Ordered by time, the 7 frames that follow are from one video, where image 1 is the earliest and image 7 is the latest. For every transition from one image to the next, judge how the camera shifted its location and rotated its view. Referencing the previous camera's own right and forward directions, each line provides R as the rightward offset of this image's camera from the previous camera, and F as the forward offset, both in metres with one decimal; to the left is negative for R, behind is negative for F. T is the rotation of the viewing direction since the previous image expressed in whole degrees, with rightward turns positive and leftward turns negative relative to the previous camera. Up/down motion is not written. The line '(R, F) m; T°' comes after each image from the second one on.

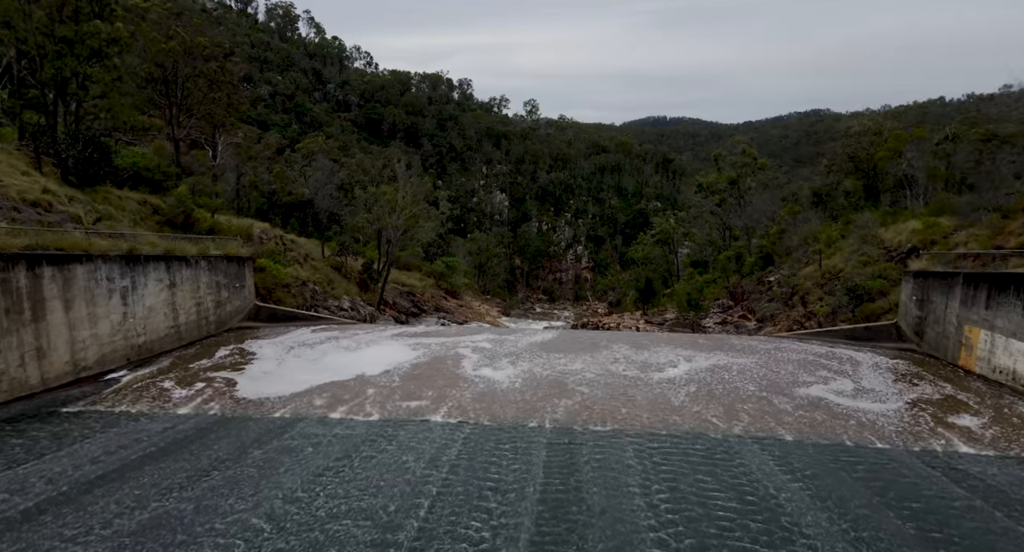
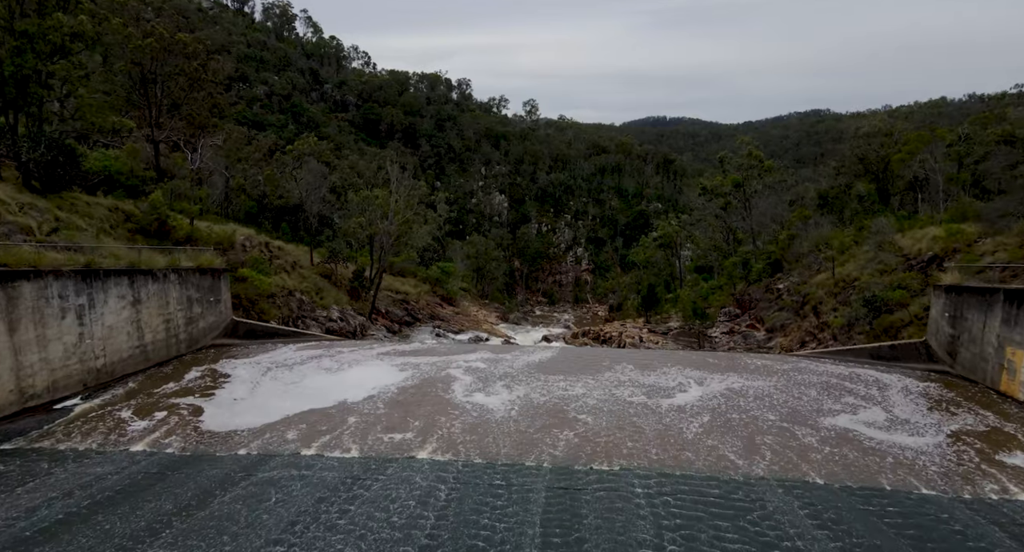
(+0.1, +1.3) m; 0°
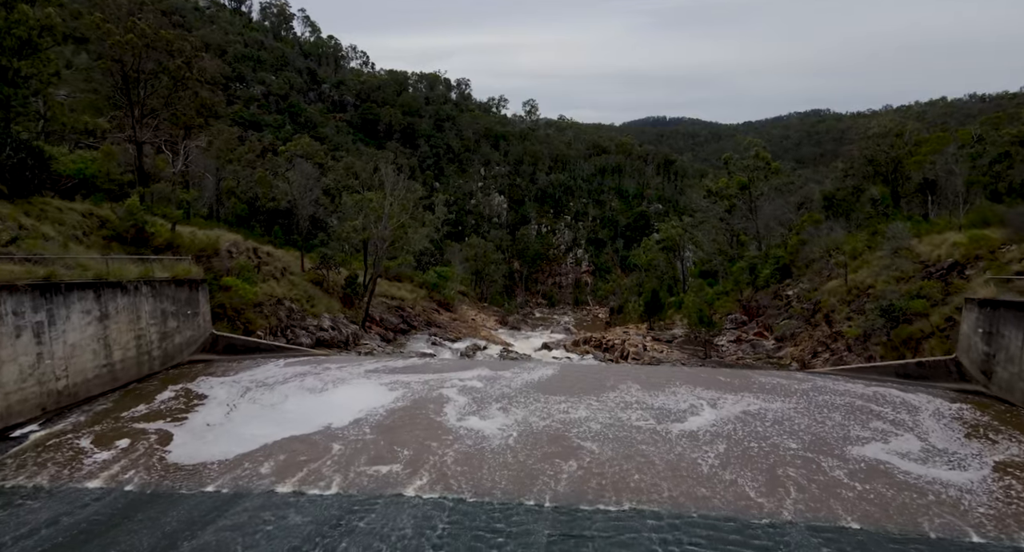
(0.0, +1.1) m; 0°
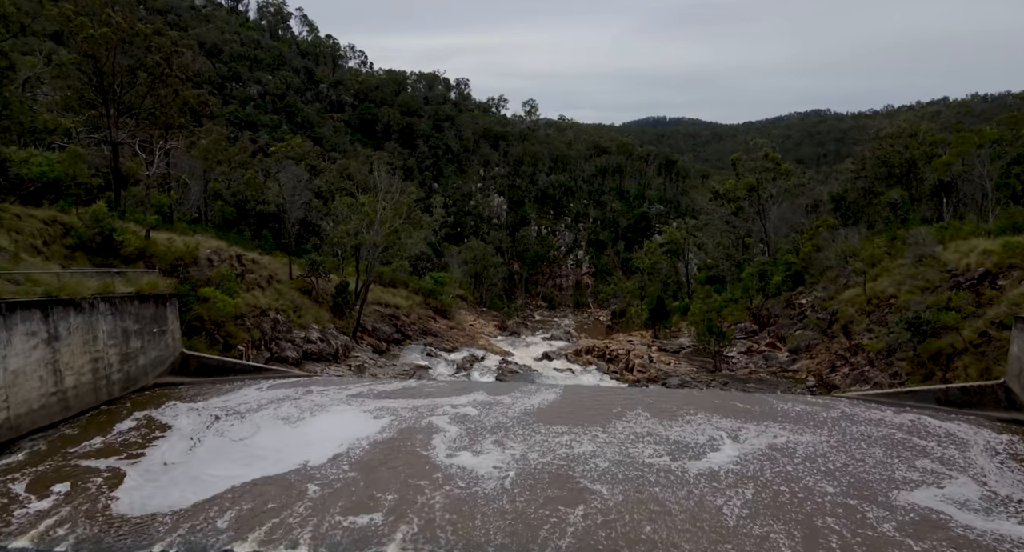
(0.0, +1.4) m; 0°
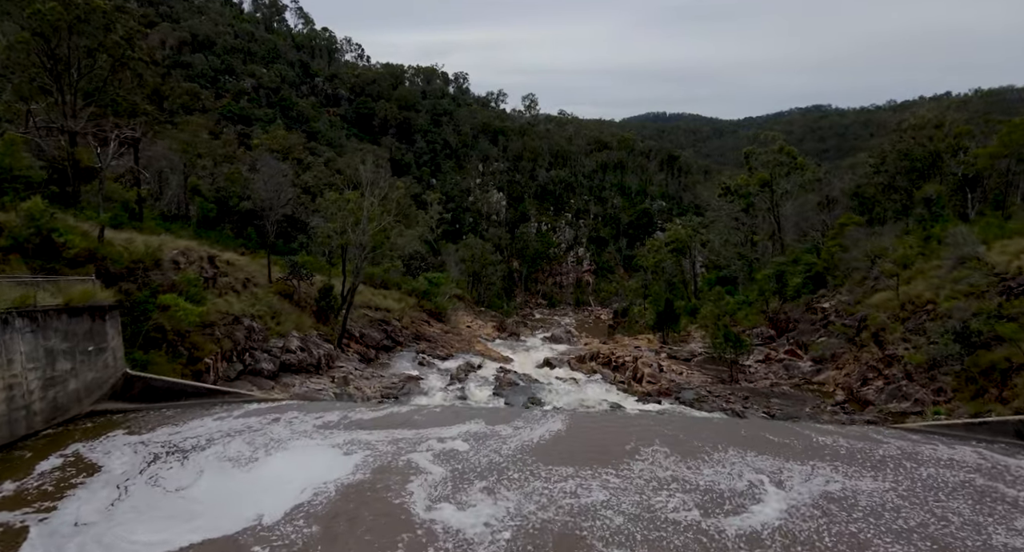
(0.0, +2.1) m; 0°
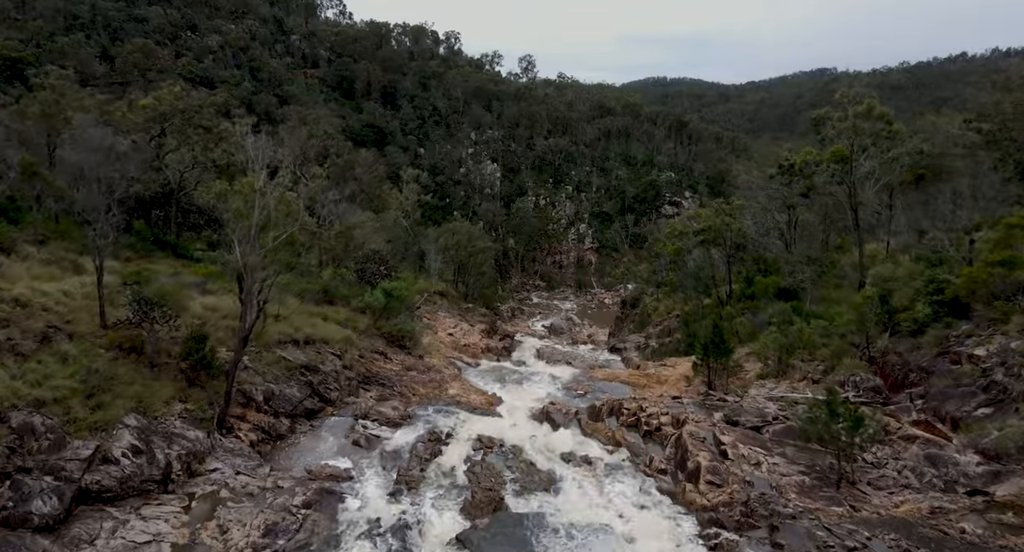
(+0.4, +9.0) m; 0°
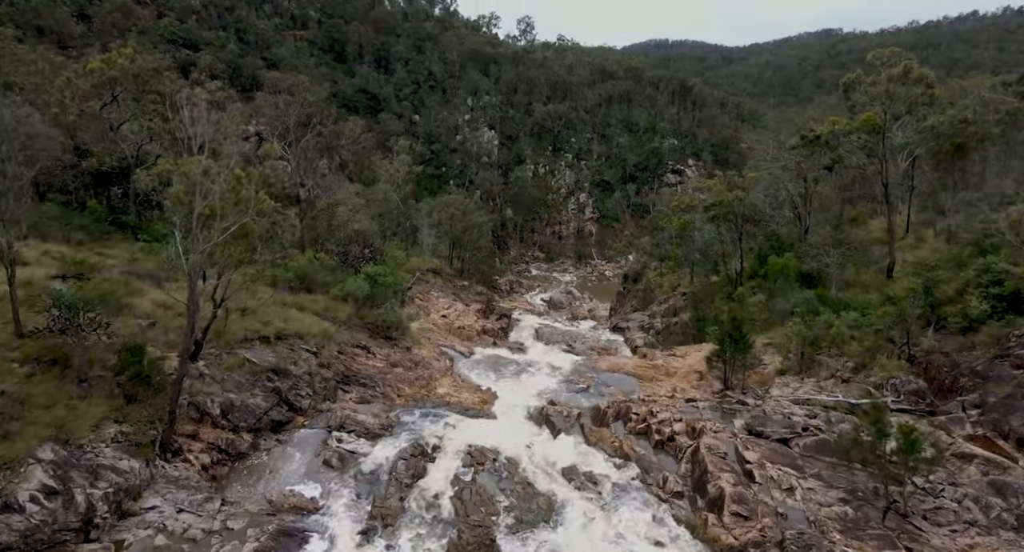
(+0.1, +2.4) m; 0°
